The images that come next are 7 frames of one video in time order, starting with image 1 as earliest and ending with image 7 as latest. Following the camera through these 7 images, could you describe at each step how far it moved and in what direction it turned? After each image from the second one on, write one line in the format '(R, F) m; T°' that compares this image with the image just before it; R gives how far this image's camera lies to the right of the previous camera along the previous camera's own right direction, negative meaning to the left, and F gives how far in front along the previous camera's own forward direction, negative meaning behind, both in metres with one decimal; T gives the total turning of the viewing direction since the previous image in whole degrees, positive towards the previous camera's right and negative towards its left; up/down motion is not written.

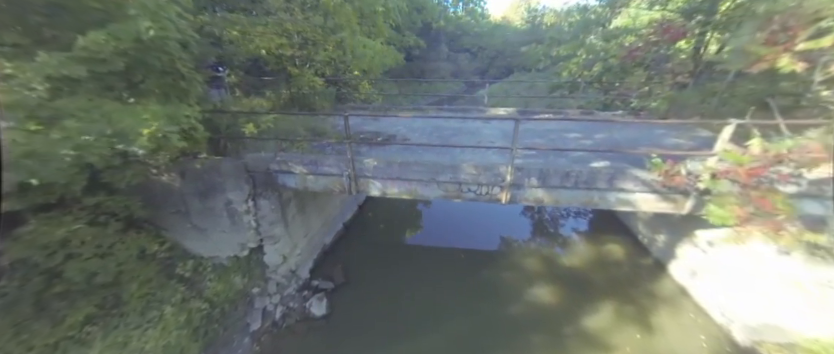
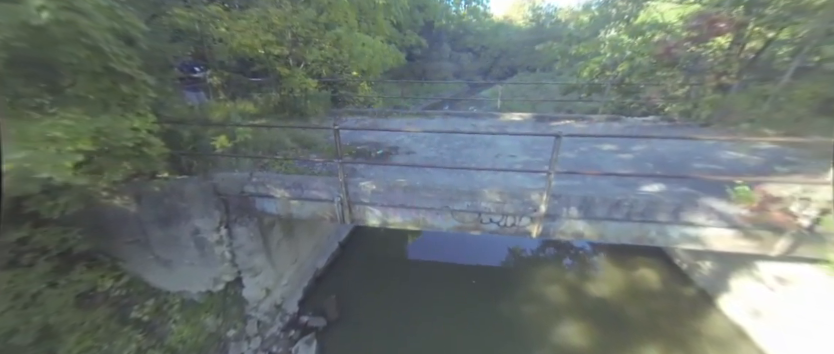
(-0.1, +0.8) m; 0°
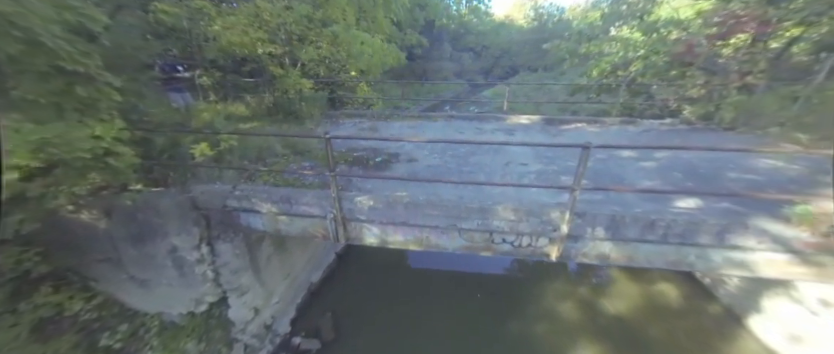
(0.0, +0.4) m; 0°
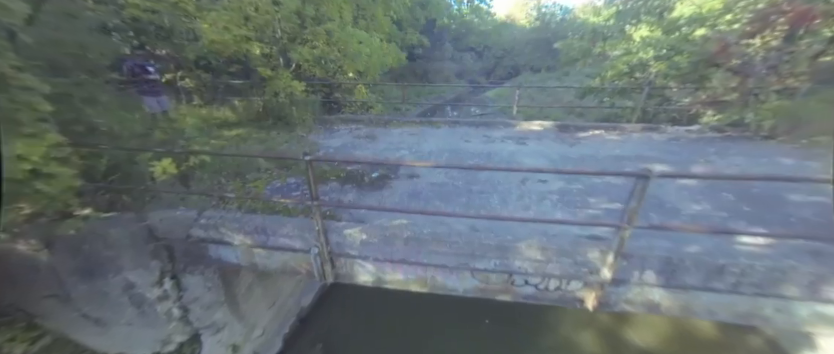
(0.0, +0.5) m; 0°
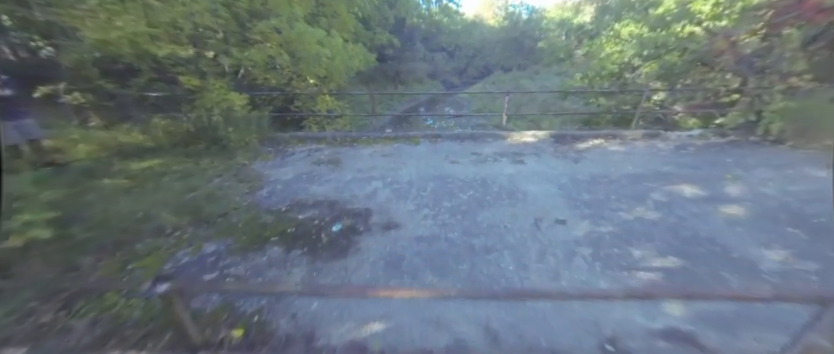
(0.0, +1.0) m; +5°
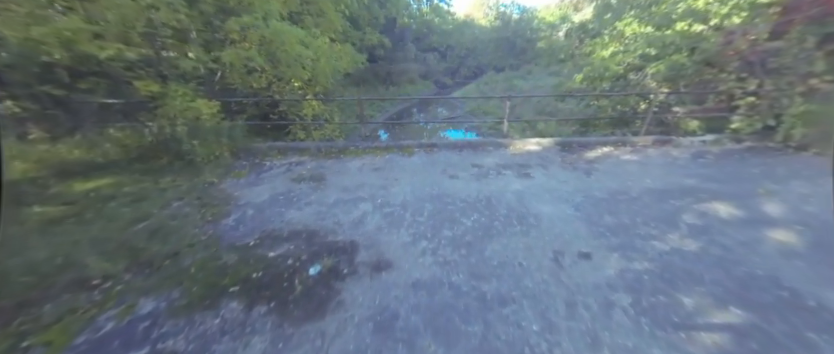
(0.0, +0.5) m; +2°
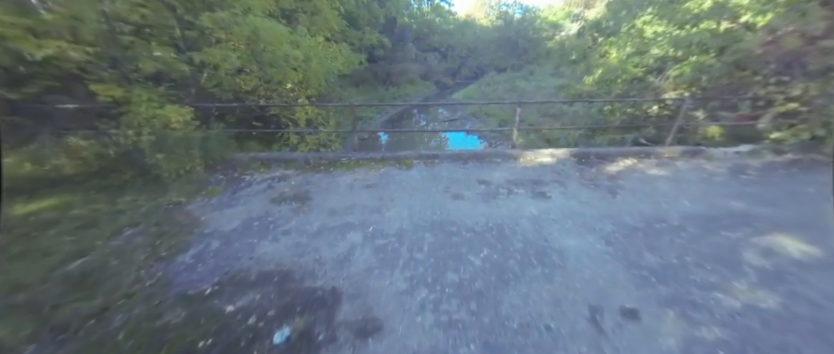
(0.0, +0.5) m; 0°
